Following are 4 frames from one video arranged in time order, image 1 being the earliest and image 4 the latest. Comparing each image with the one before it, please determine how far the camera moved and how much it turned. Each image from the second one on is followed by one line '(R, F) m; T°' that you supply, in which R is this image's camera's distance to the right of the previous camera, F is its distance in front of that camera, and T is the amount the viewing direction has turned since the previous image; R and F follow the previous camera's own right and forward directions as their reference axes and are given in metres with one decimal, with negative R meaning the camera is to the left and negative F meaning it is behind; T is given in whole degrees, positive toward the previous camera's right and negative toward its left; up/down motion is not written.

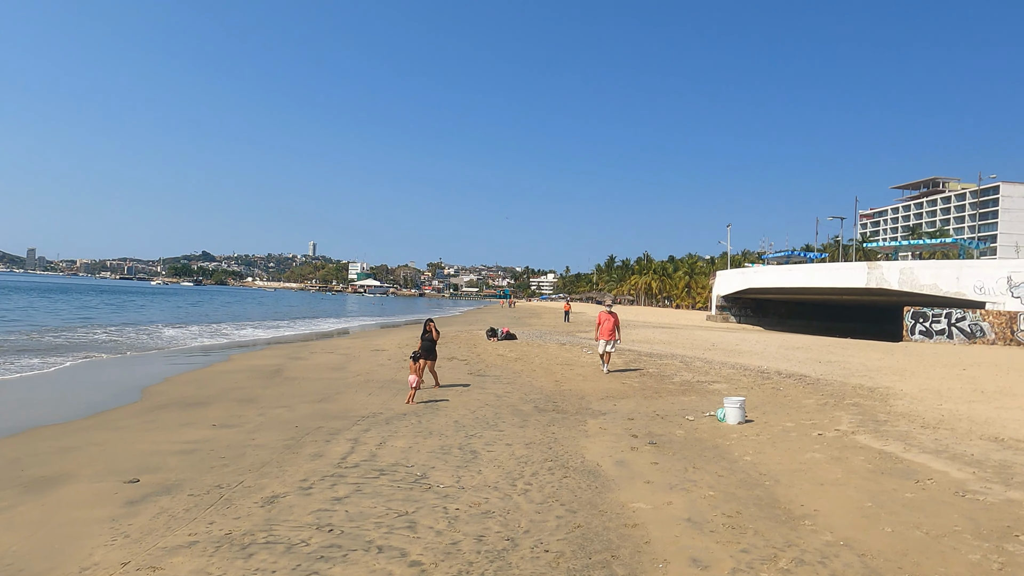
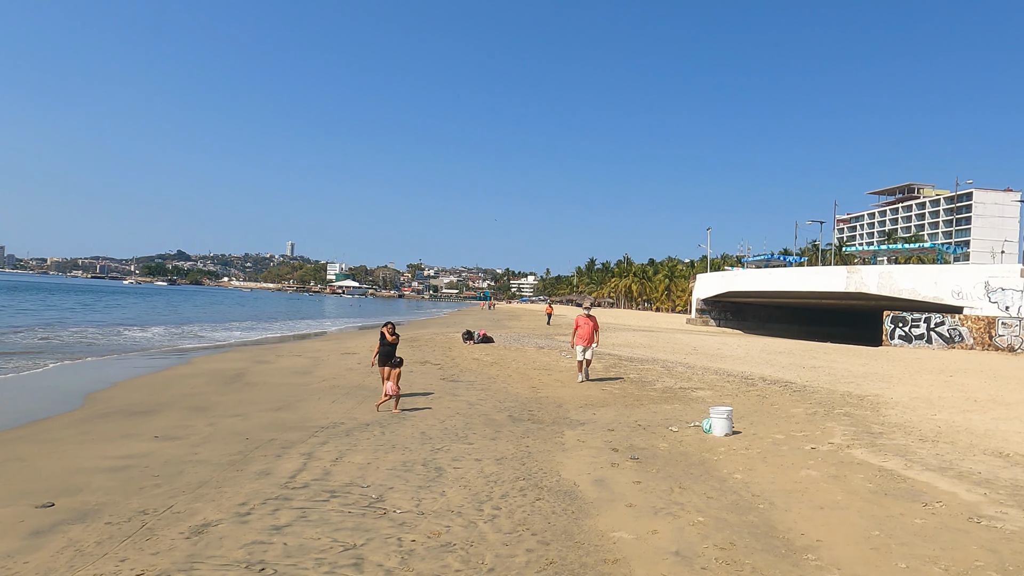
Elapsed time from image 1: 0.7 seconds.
(+0.1, +0.7) m; +2°
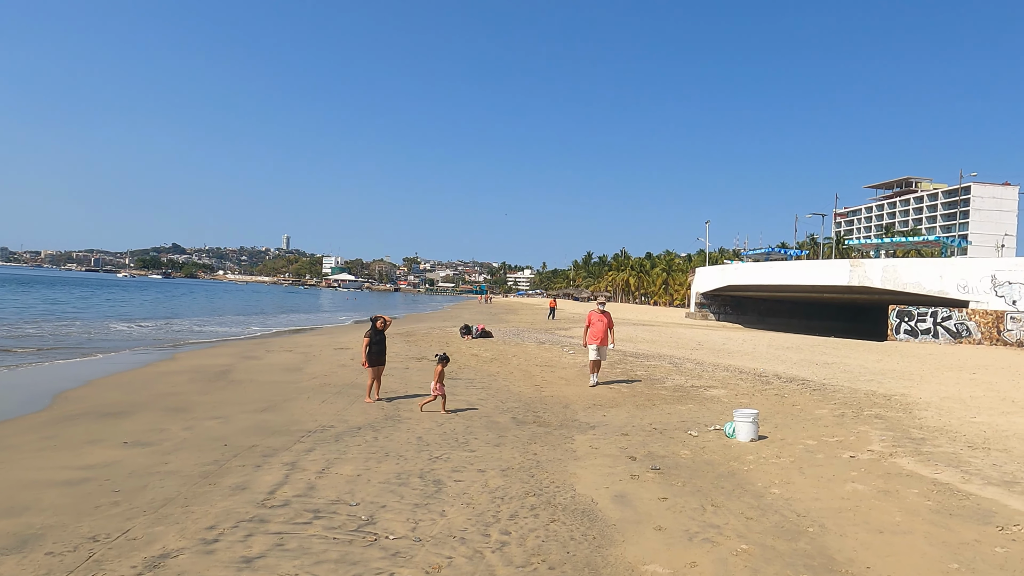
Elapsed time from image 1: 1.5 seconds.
(-0.1, +0.8) m; 0°
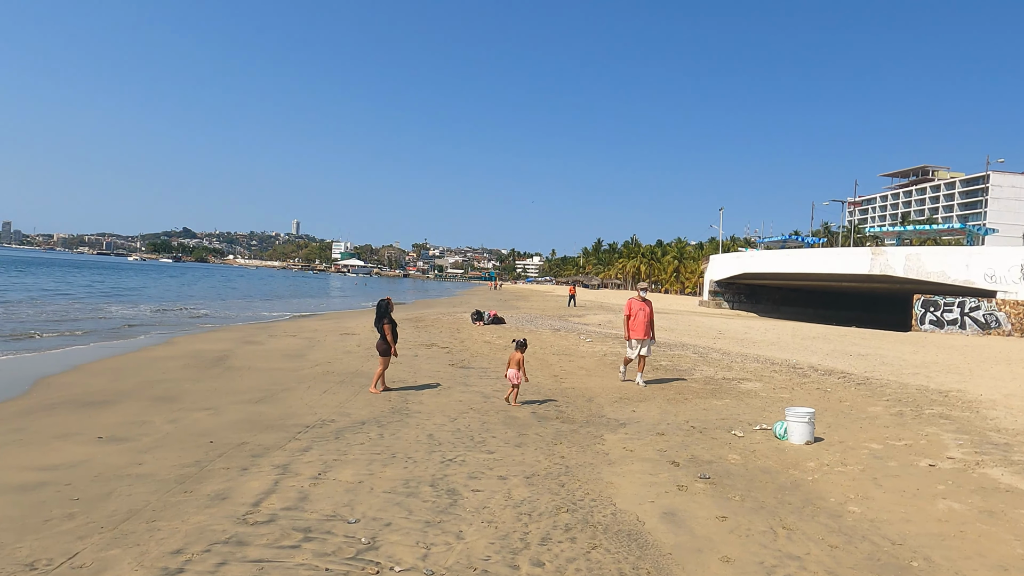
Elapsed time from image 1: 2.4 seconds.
(-0.2, +0.9) m; -1°
